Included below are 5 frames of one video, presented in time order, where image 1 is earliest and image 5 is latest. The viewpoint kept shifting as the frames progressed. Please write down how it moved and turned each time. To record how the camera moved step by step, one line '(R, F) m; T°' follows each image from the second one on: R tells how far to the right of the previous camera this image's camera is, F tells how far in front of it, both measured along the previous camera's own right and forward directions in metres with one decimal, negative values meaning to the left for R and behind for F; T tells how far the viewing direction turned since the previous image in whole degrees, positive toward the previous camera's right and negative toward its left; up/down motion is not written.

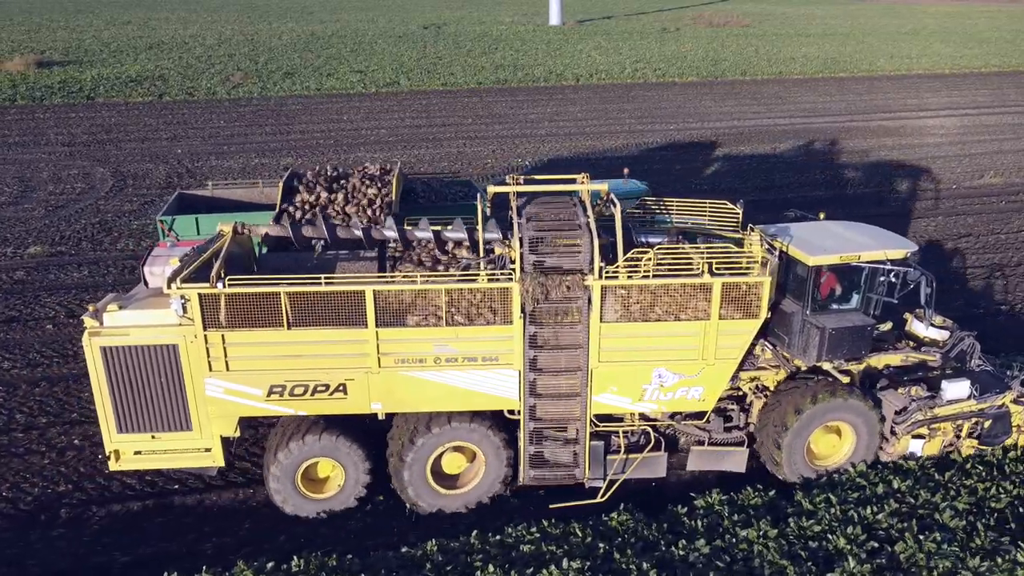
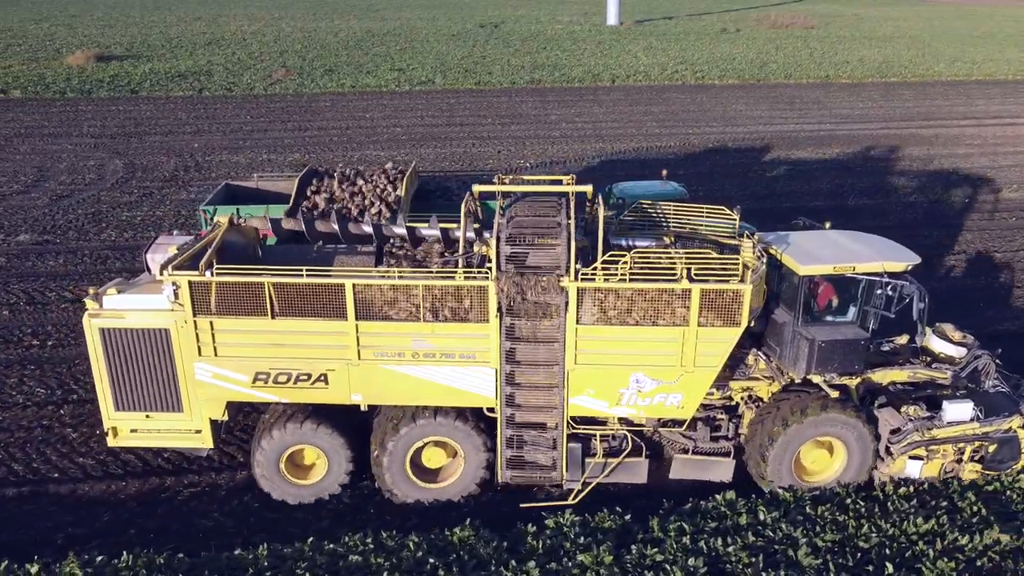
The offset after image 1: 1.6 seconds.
(+0.8, 0.0) m; -5°
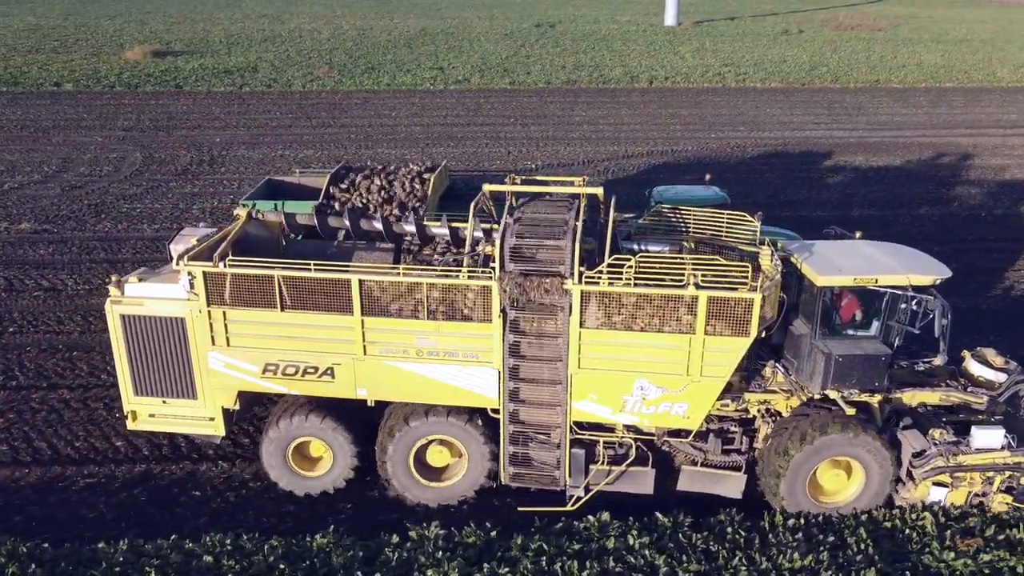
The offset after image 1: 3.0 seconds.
(+0.5, +0.1) m; -4°
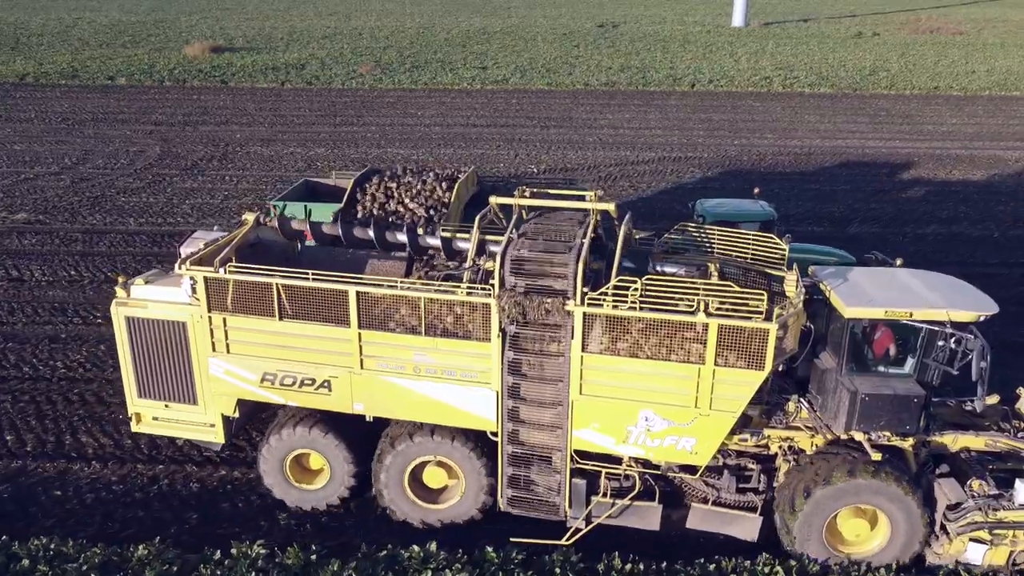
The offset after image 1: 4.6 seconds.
(+0.6, +0.4) m; -5°
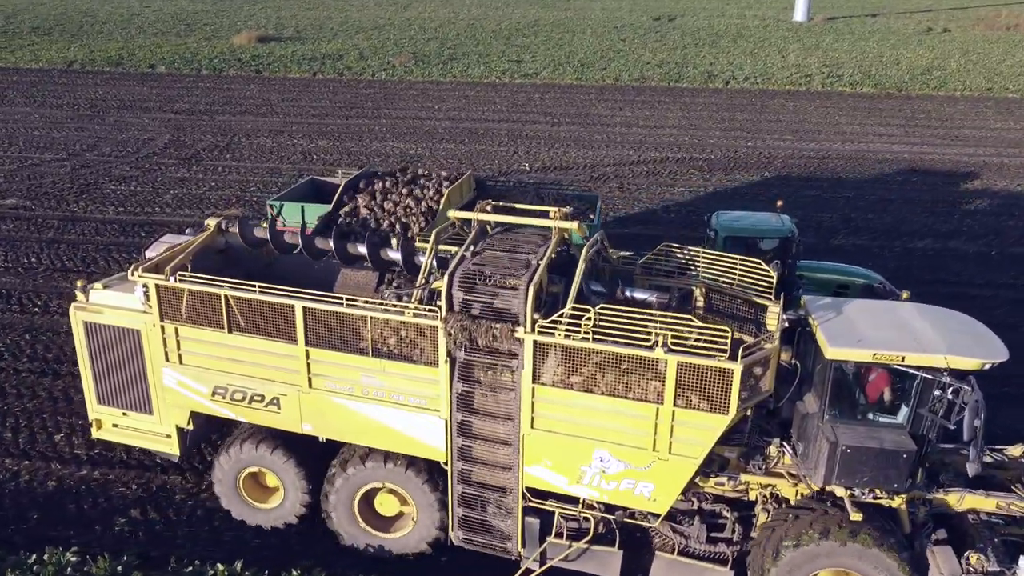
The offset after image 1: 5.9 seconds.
(+0.9, +0.6) m; -5°
